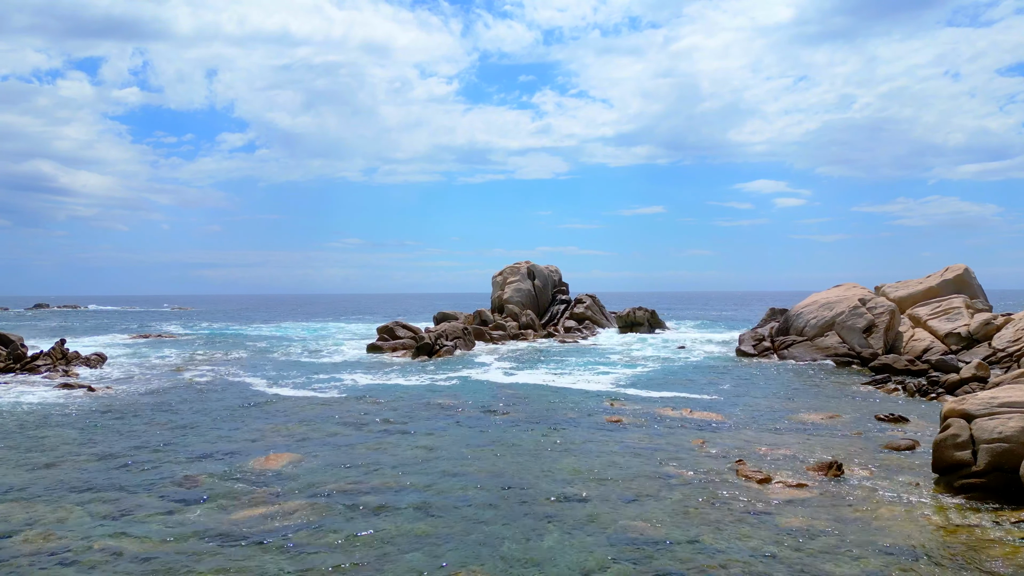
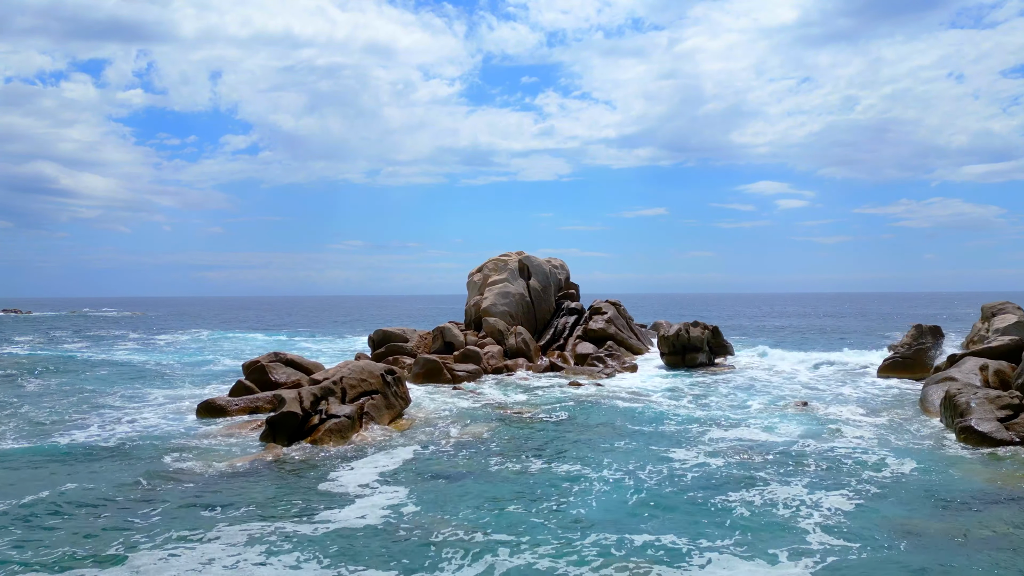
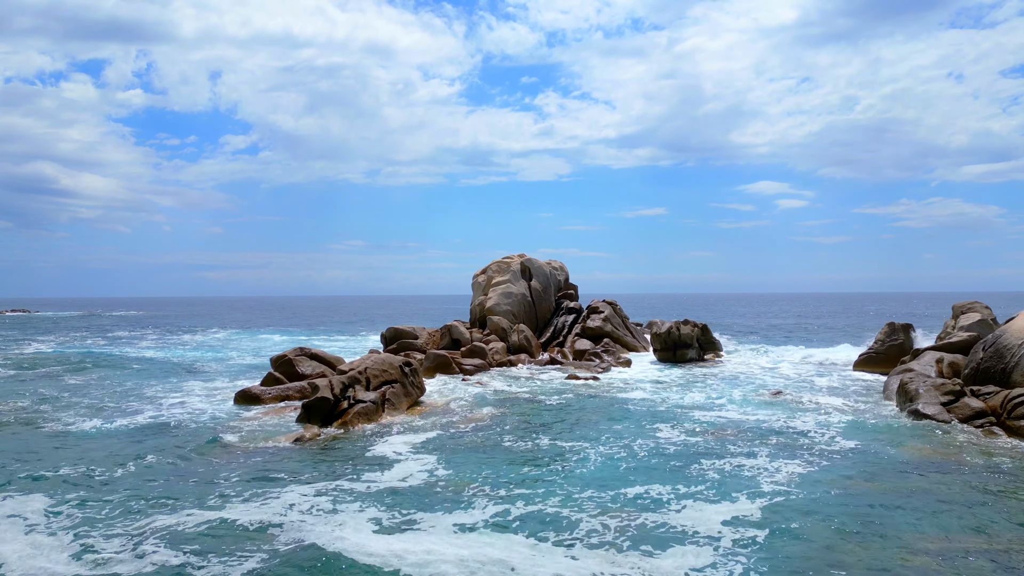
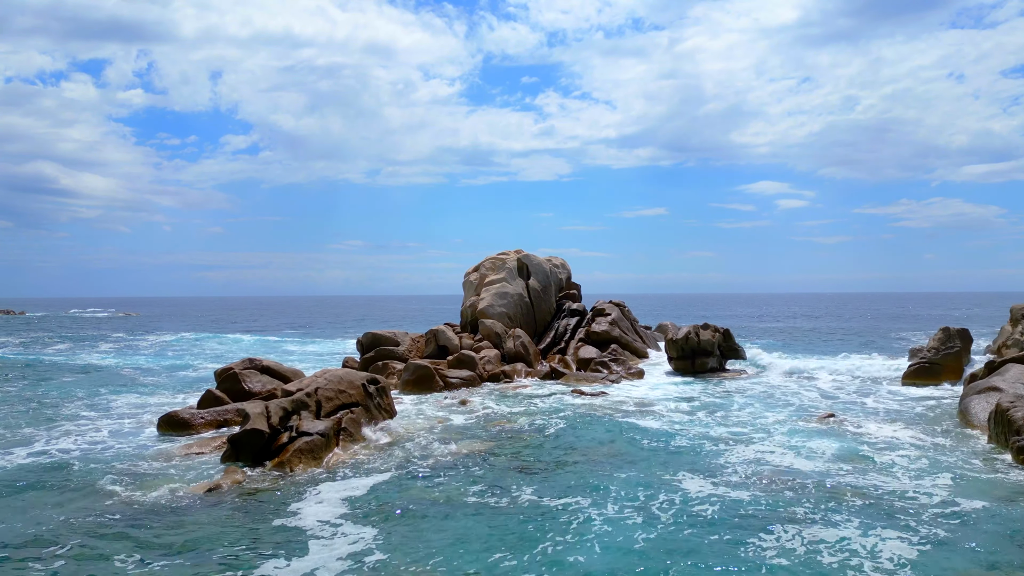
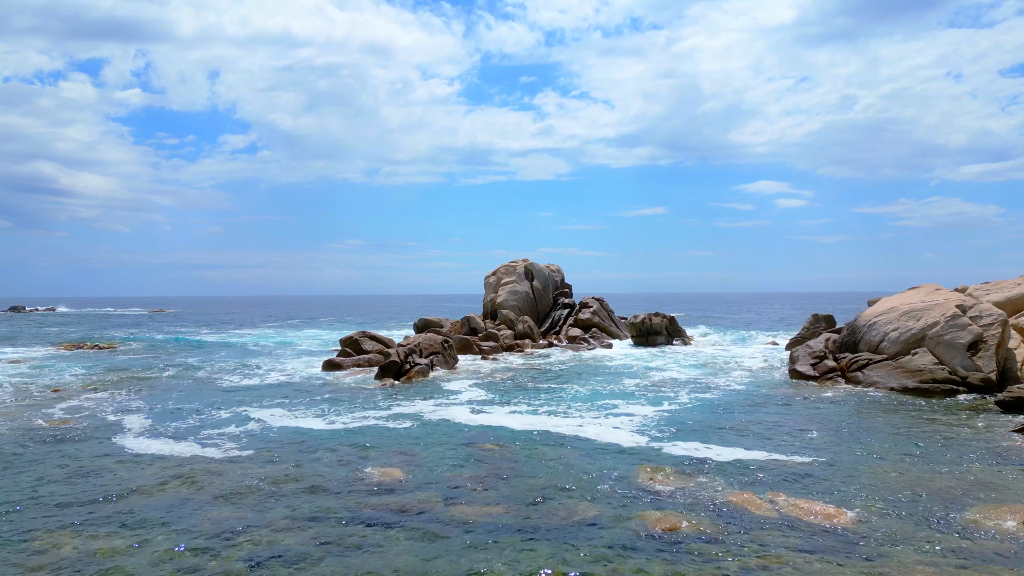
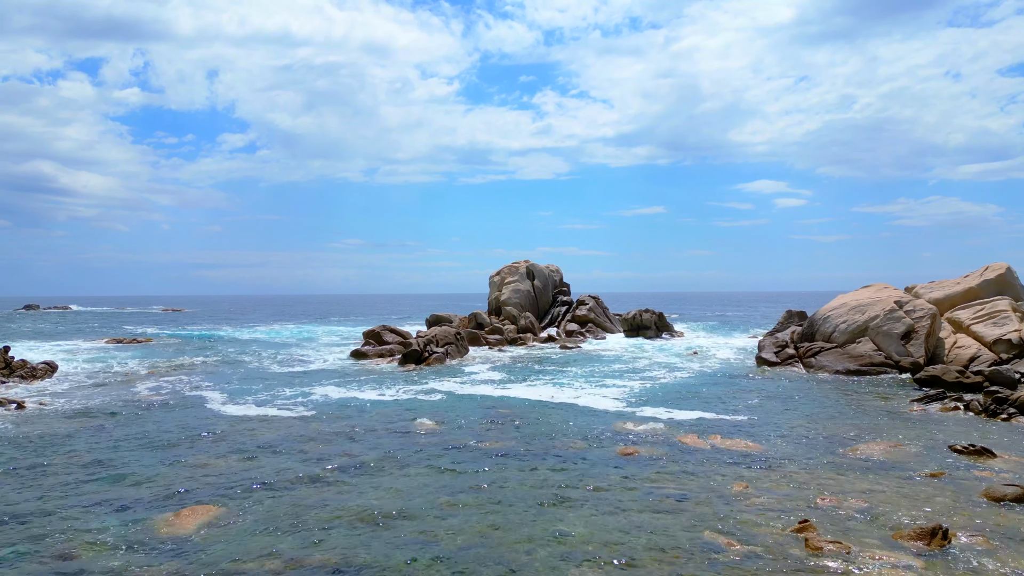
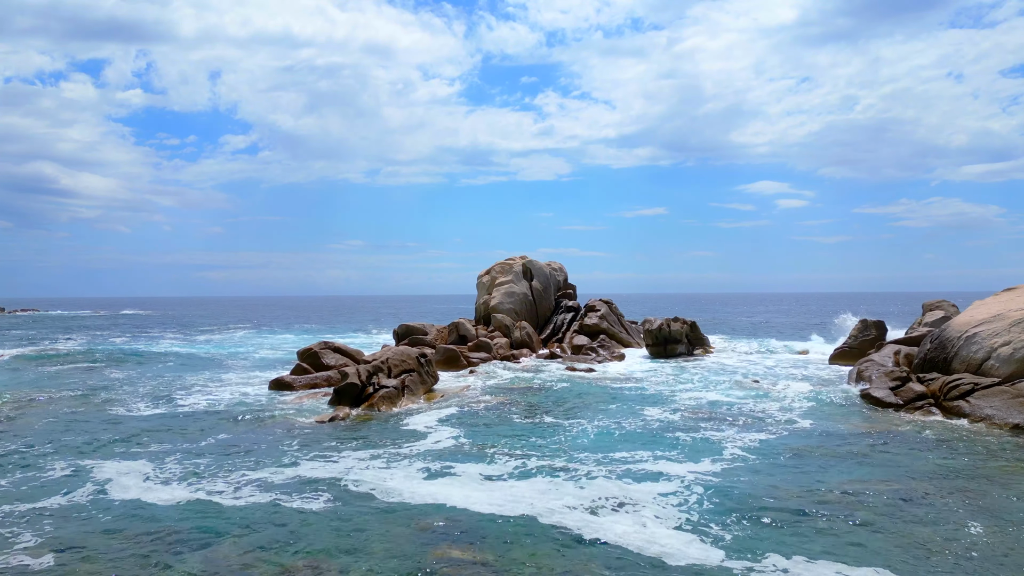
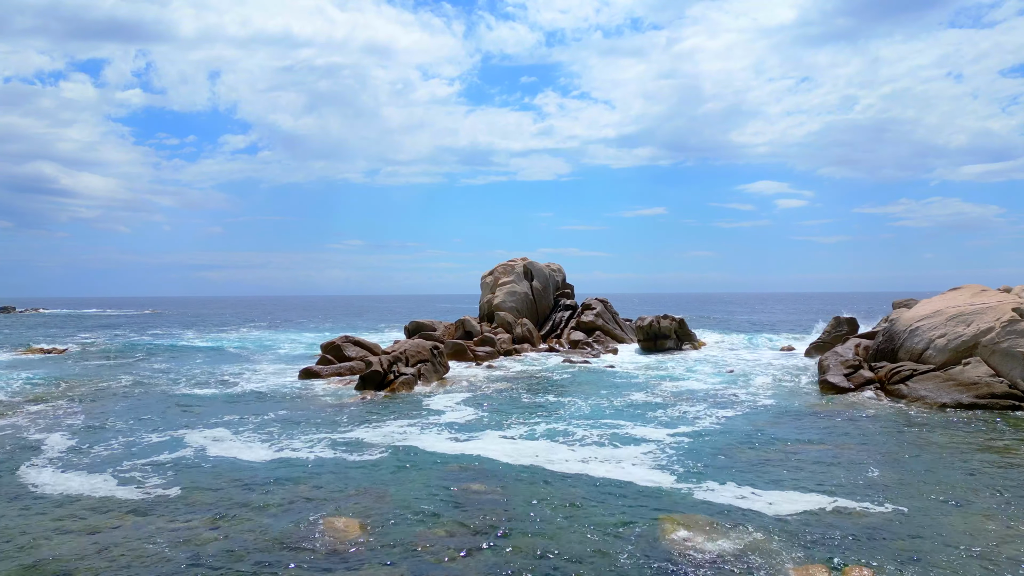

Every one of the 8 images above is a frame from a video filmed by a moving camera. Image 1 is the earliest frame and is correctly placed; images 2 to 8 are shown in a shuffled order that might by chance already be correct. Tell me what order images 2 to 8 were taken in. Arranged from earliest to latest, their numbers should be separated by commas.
6, 5, 8, 7, 3, 2, 4
